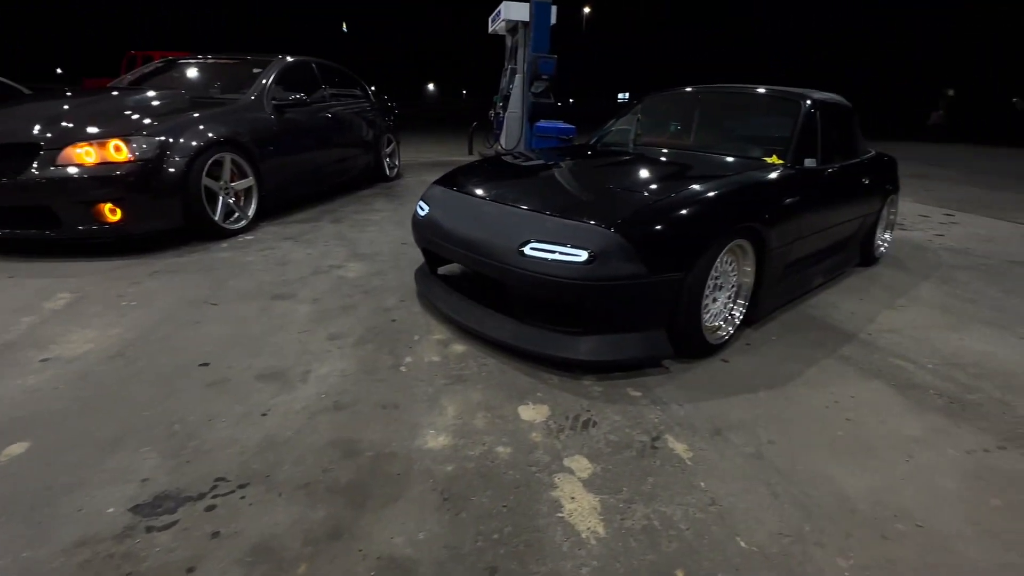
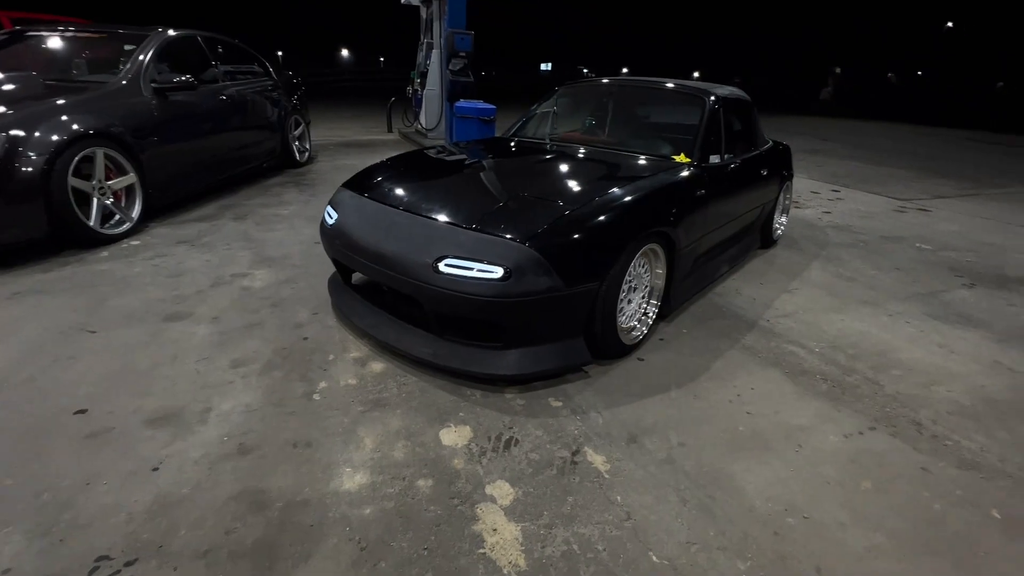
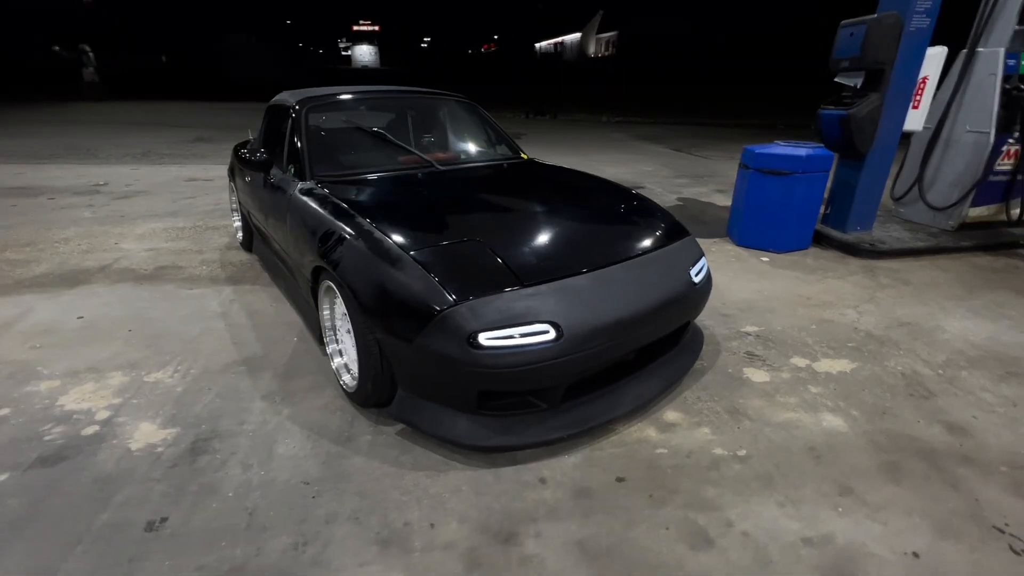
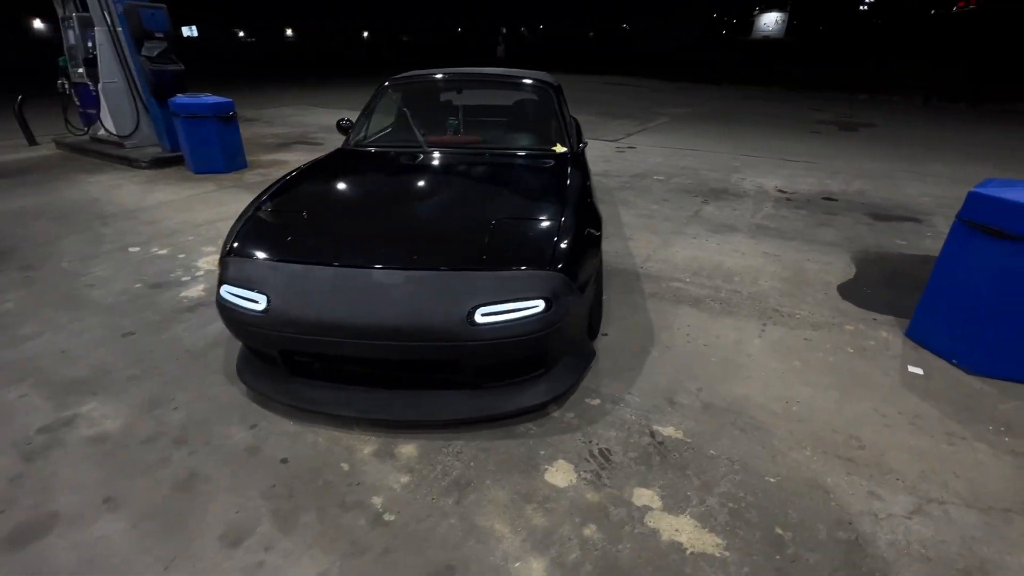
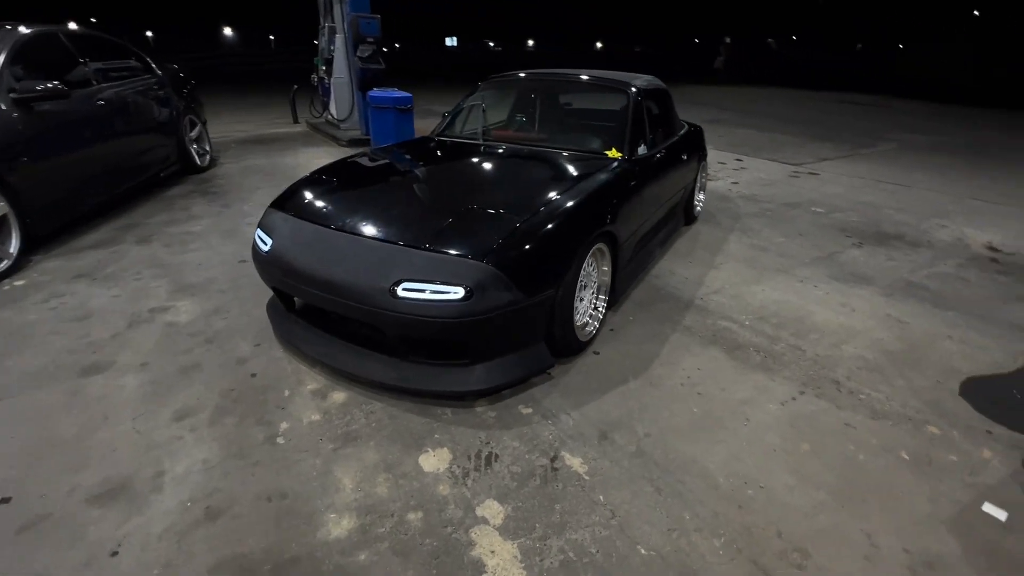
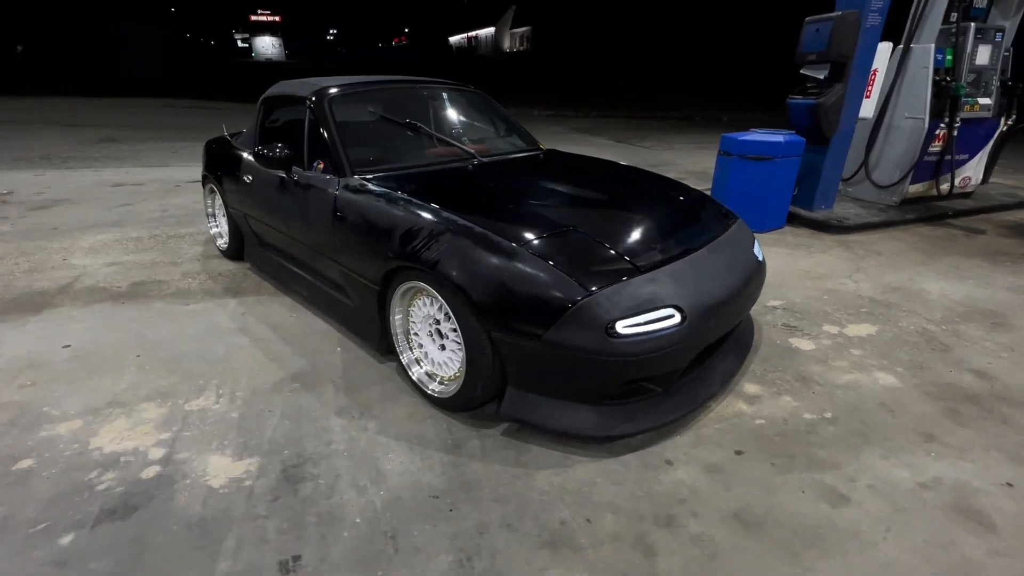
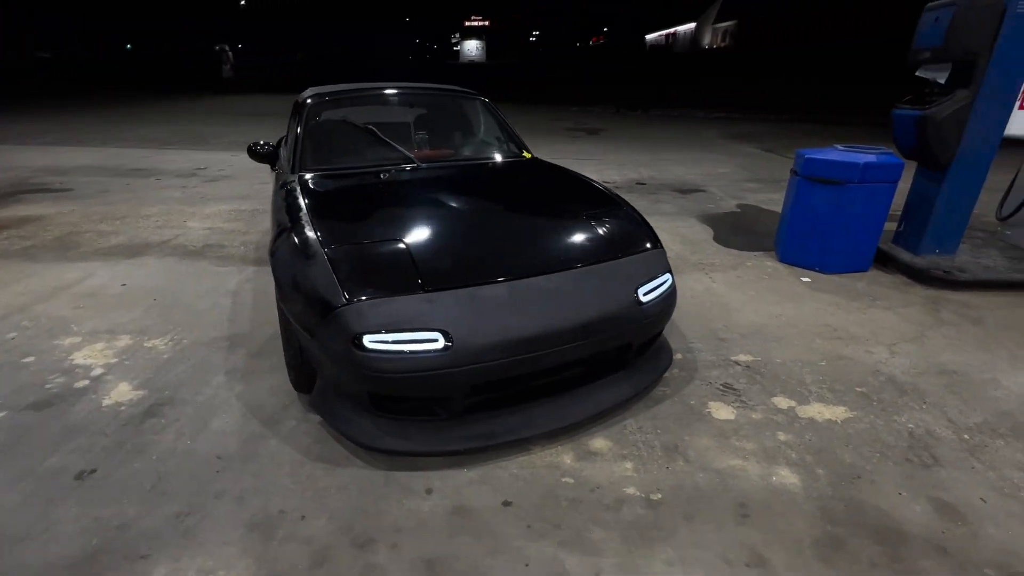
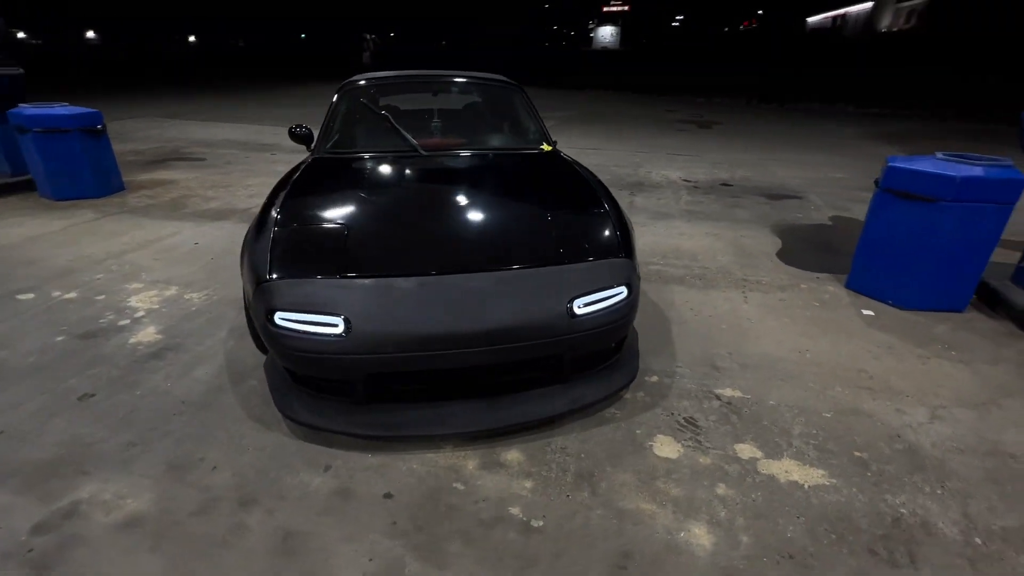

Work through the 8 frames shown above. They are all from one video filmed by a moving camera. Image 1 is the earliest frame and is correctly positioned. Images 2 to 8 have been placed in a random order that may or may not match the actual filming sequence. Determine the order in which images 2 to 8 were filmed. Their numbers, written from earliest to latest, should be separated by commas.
2, 5, 4, 8, 7, 3, 6
